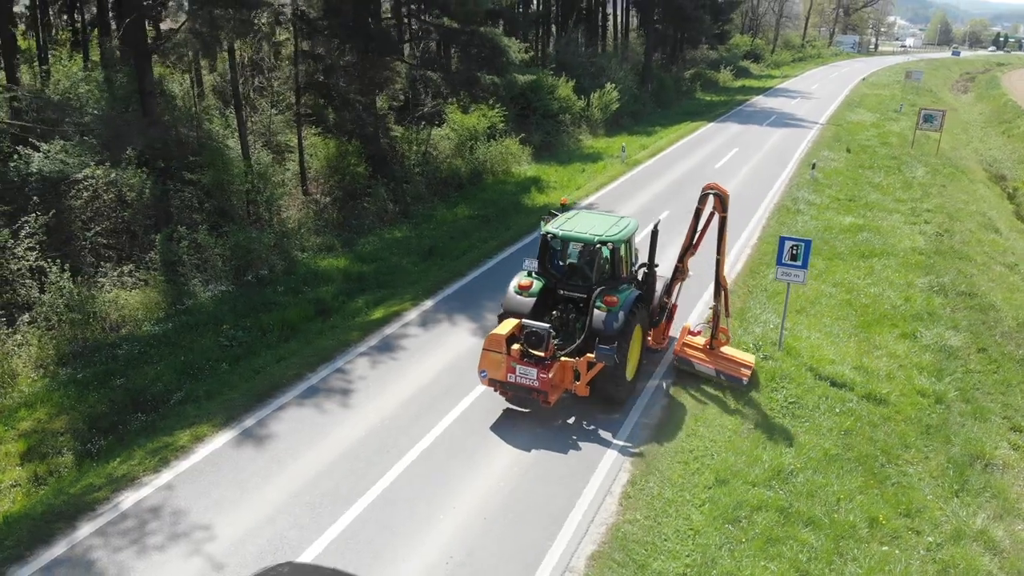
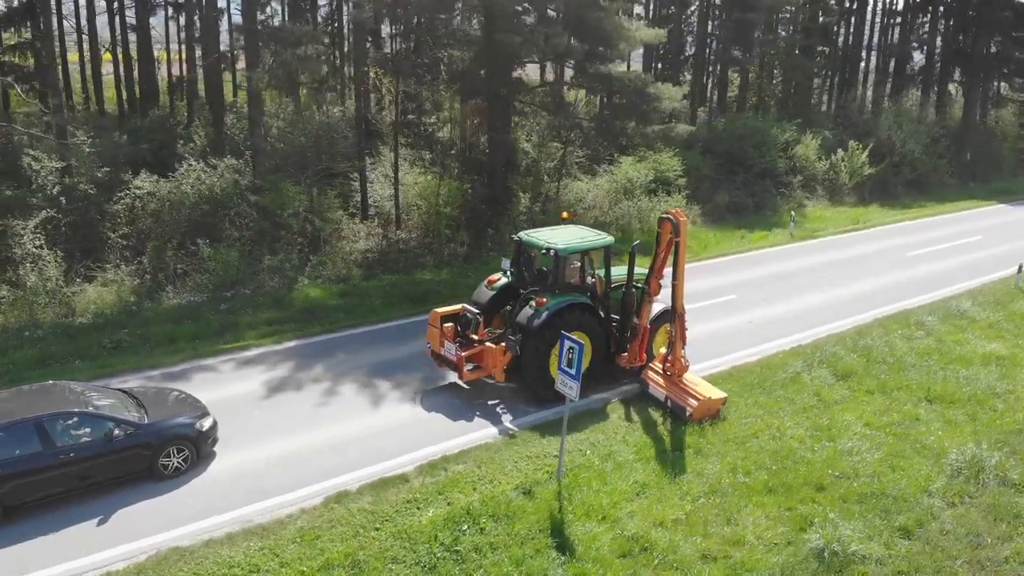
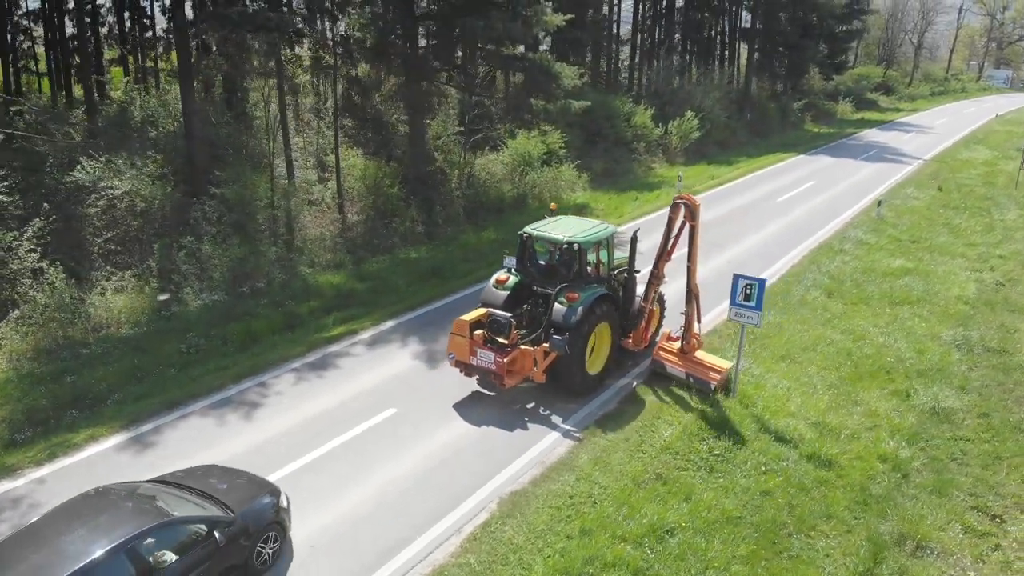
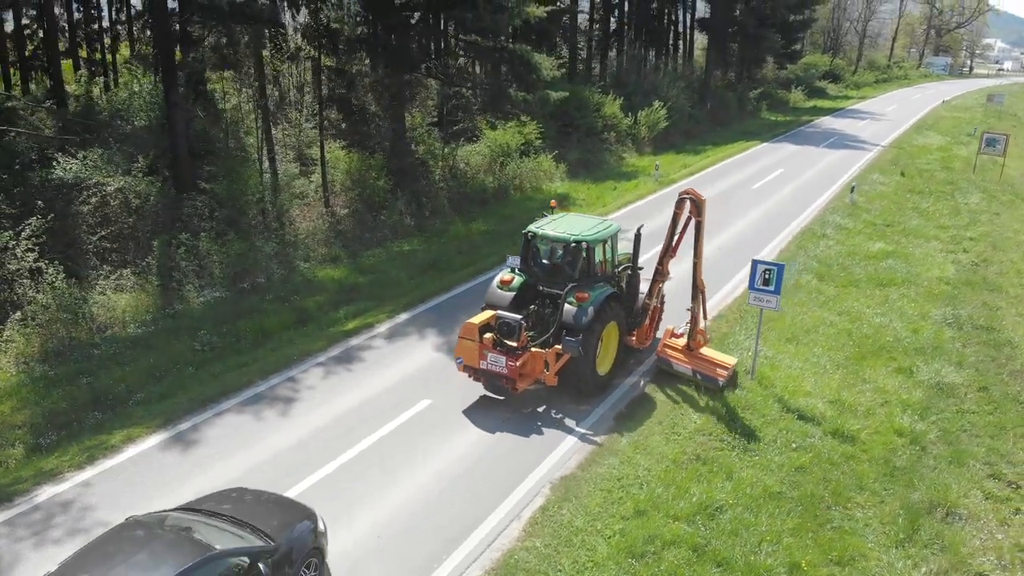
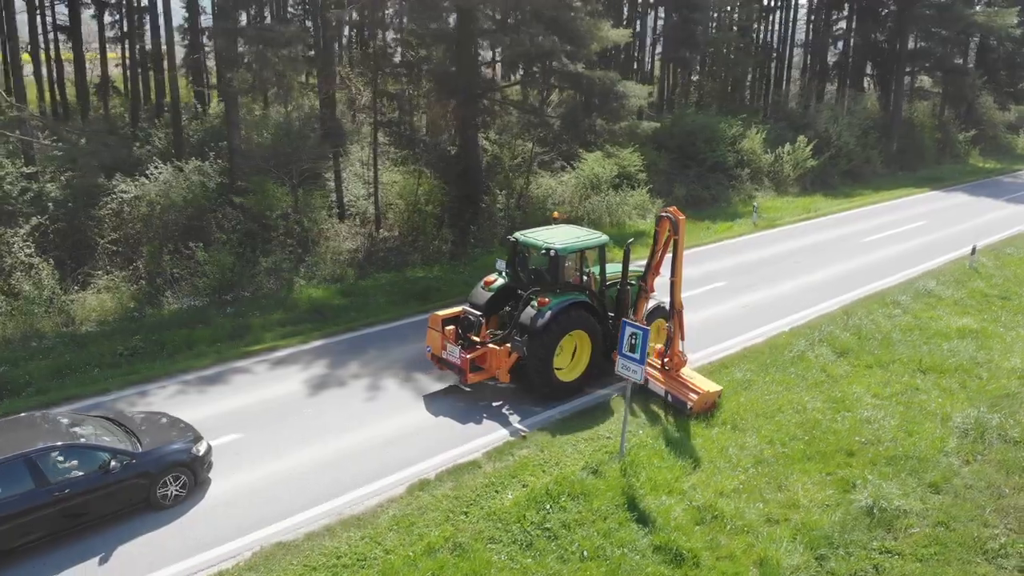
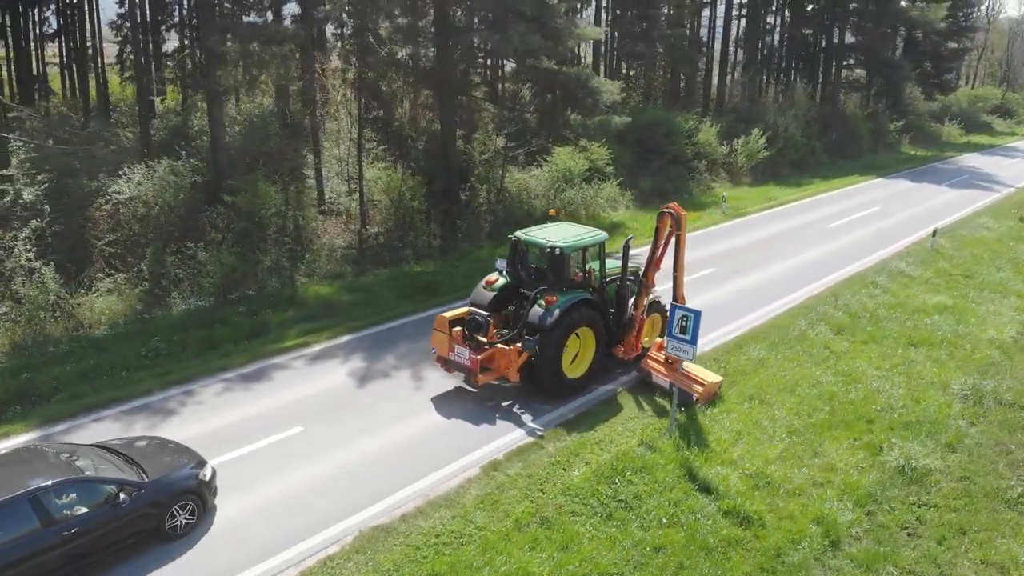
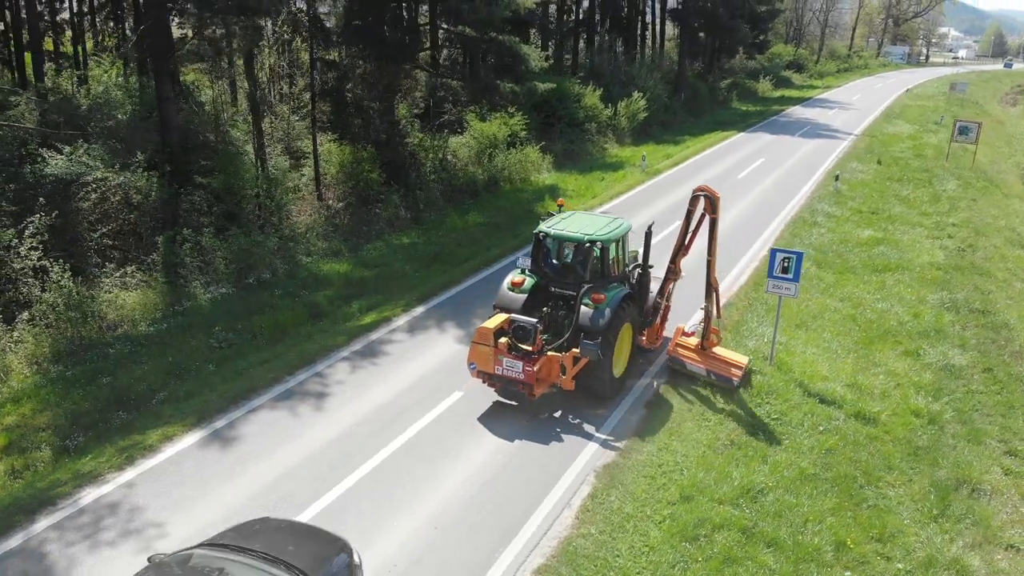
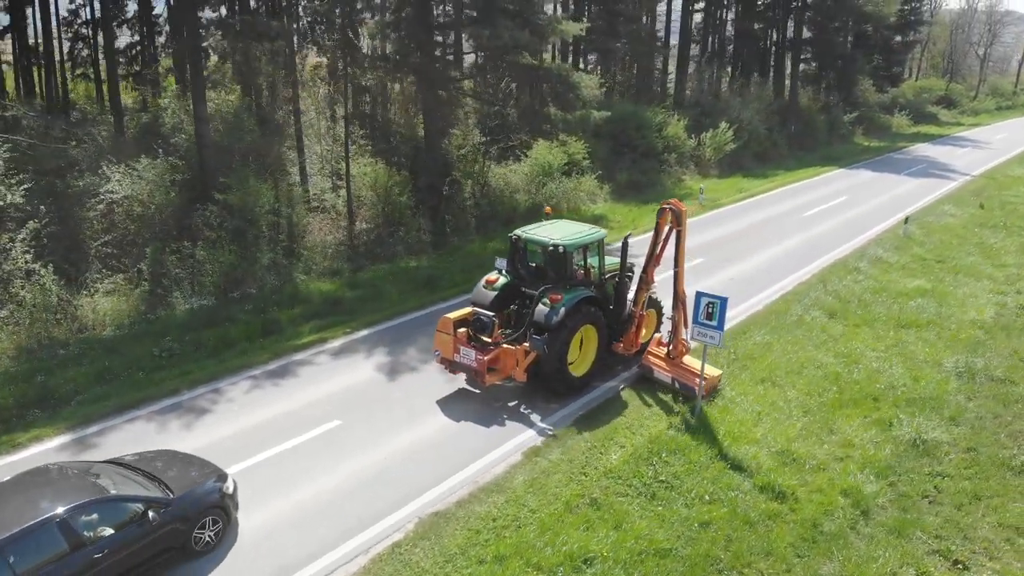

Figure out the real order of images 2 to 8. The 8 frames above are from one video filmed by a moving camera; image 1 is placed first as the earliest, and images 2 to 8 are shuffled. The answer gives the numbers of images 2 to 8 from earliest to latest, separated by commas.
7, 4, 3, 8, 6, 5, 2
